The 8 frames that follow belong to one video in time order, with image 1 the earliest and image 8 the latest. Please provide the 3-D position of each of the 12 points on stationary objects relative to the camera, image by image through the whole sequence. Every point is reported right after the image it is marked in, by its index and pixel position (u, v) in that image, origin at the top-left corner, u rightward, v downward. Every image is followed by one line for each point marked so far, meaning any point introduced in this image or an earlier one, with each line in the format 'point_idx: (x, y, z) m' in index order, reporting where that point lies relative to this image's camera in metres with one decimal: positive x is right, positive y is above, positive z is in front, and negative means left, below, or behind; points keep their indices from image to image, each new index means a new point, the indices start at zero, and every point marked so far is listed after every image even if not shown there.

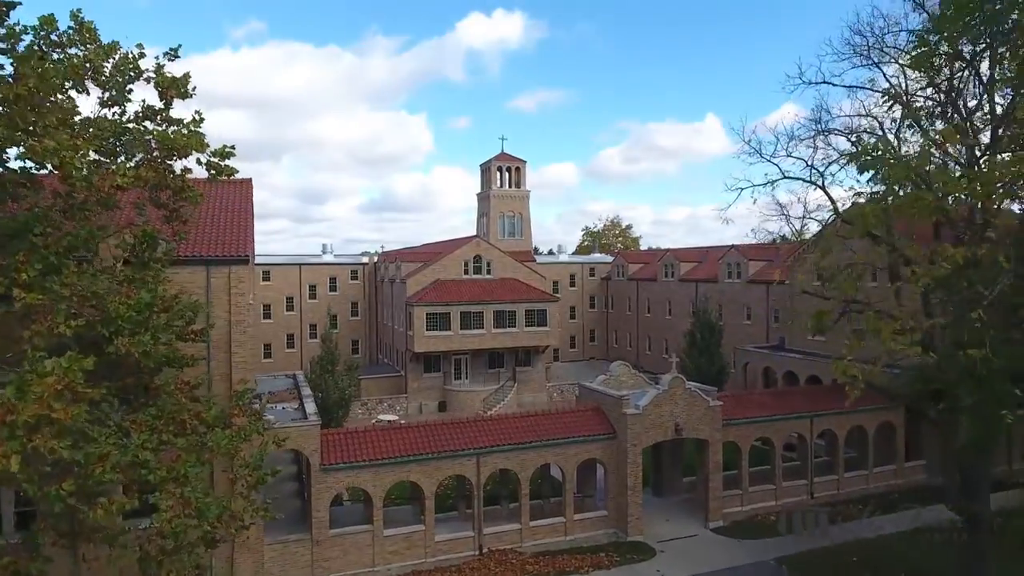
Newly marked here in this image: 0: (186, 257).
0: (-10.0, +1.0, +18.1) m
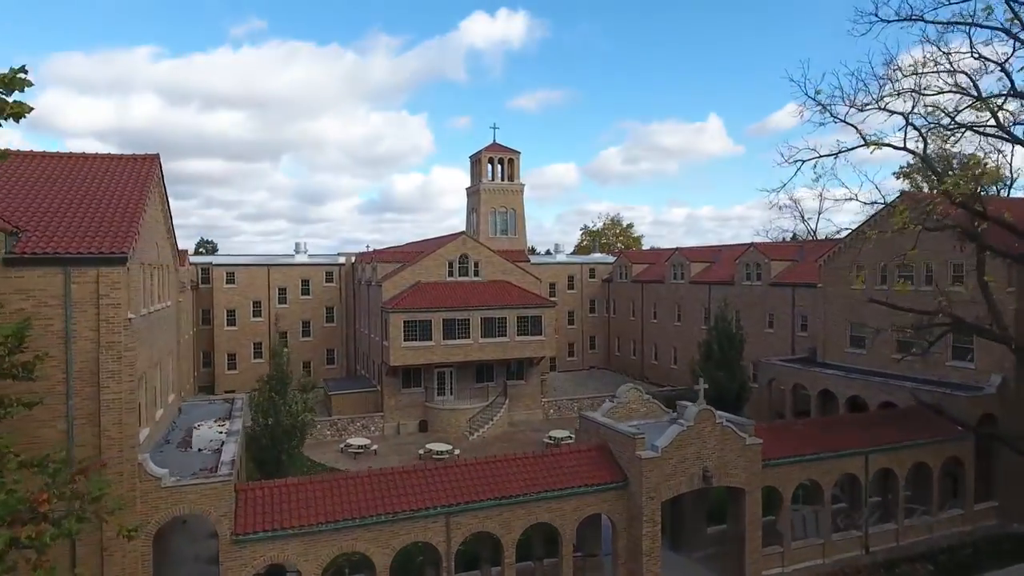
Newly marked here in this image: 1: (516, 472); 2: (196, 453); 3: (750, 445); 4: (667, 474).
0: (-10.5, +0.7, +13.0) m
1: (+0.1, -5.4, +17.5) m
2: (-9.3, -4.9, +17.4) m
3: (+7.5, -4.9, +18.5) m
4: (+4.6, -5.5, +17.5) m
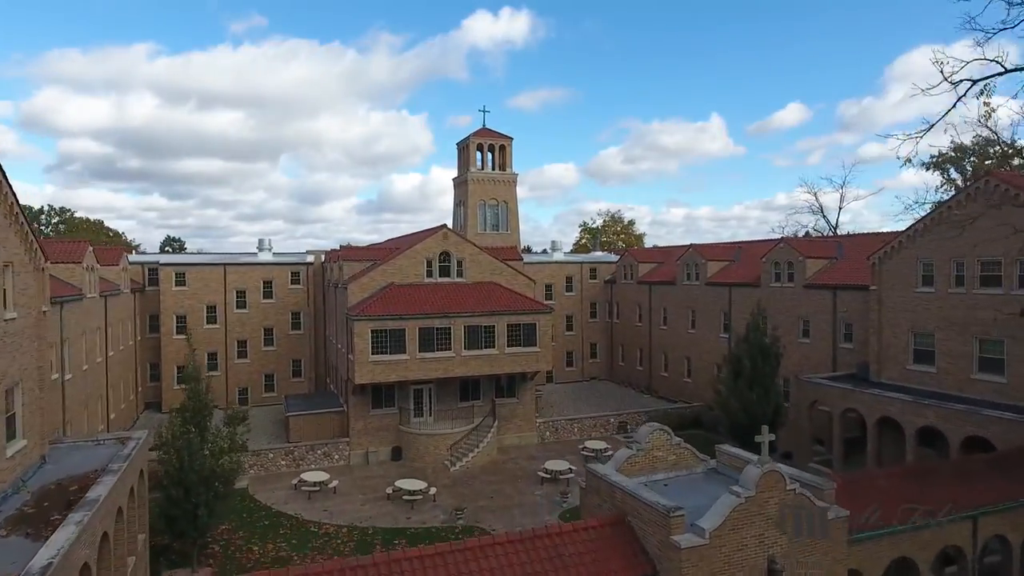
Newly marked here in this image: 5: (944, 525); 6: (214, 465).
0: (-11.0, +0.6, +7.3) m
1: (-0.4, -5.6, +11.8) m
2: (-9.9, -5.0, +11.7) m
3: (+7.0, -5.1, +12.9) m
4: (+4.1, -5.7, +11.8) m
5: (+11.1, -6.1, +15.3) m
6: (-9.9, -5.9, +19.8) m
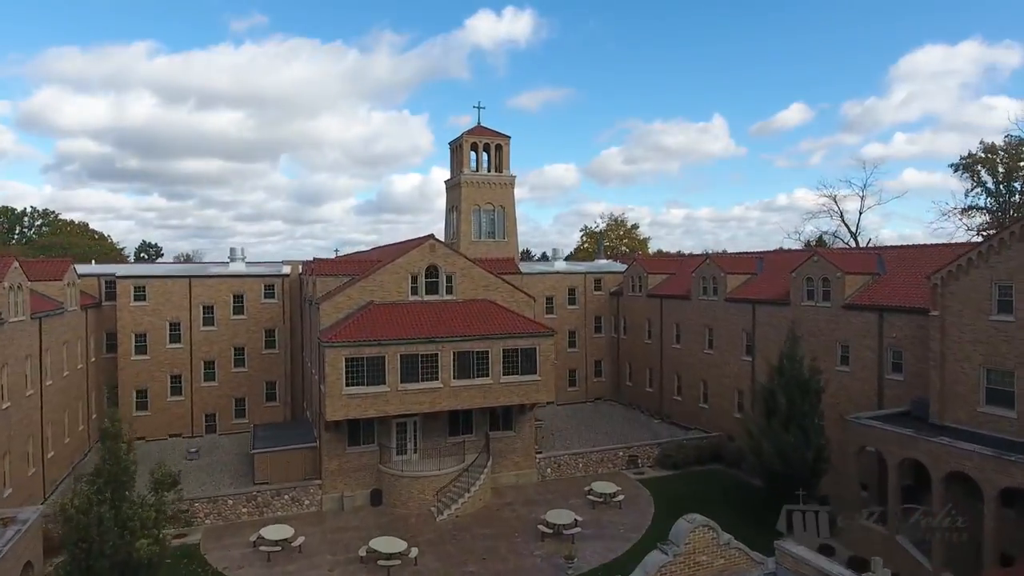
0: (-11.2, -0.3, +3.2) m
1: (-0.6, -6.5, +7.7) m
2: (-10.0, -5.9, +7.6) m
3: (+6.8, -6.0, +8.9) m
4: (+3.9, -6.6, +7.8) m
5: (+10.9, -7.1, +11.3) m
6: (-10.1, -6.8, +15.7) m
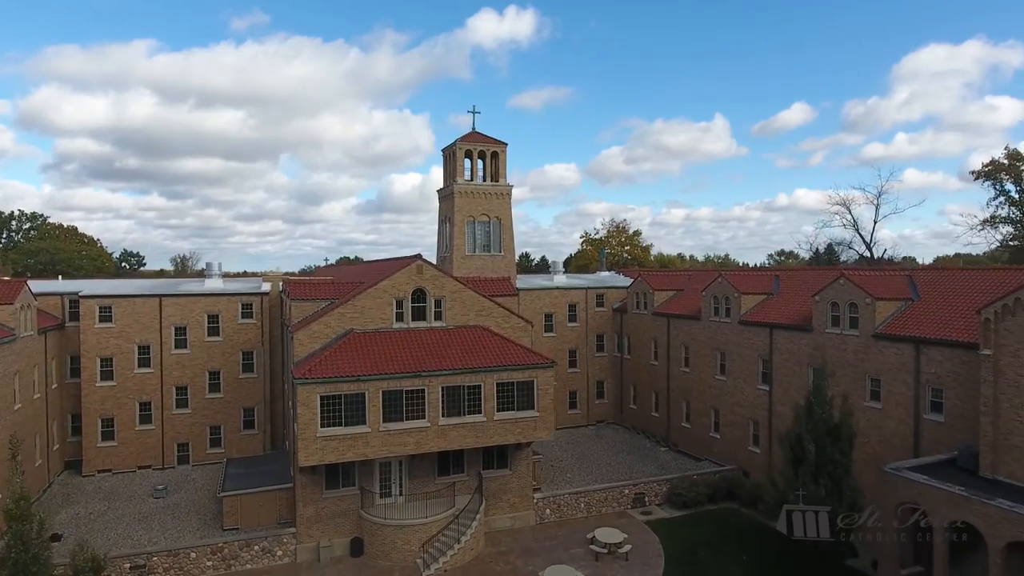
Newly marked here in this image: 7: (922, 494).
0: (-11.4, -1.5, +0.5) m
1: (-0.8, -7.7, +5.1) m
2: (-10.2, -7.1, +5.0) m
3: (+6.6, -7.2, +6.2) m
4: (+3.7, -7.8, +5.1) m
5: (+10.7, -8.3, +8.6) m
6: (-10.3, -8.0, +13.0) m
7: (+13.5, -6.8, +19.4) m
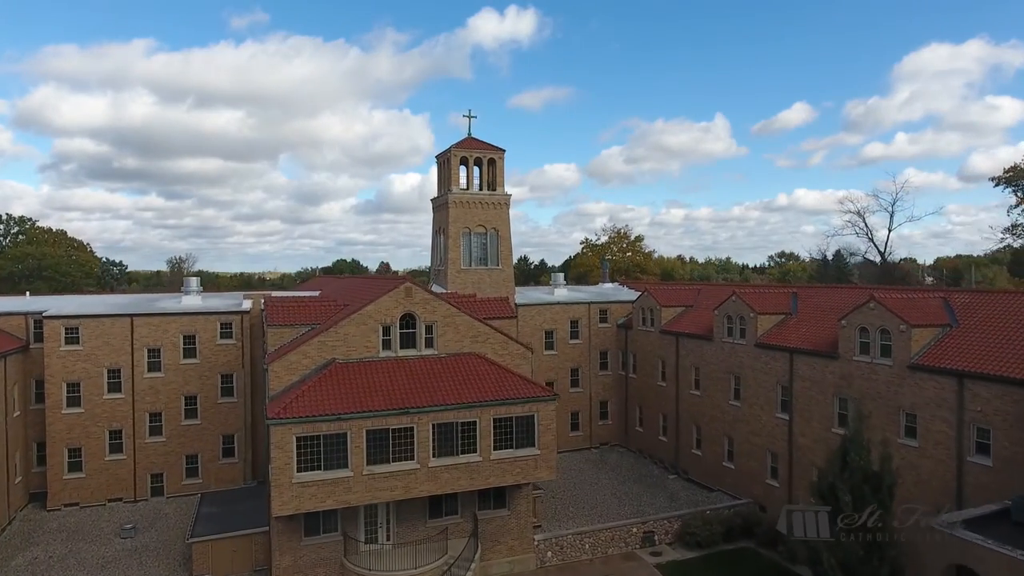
0: (-11.4, -2.5, -1.8) m
1: (-0.8, -8.7, +2.7) m
2: (-10.3, -8.1, +2.6) m
3: (+6.5, -8.2, +3.8) m
4: (+3.7, -8.8, +2.8) m
5: (+10.6, -9.2, +6.3) m
6: (-10.4, -9.0, +10.7) m
7: (+13.4, -7.7, +17.1) m
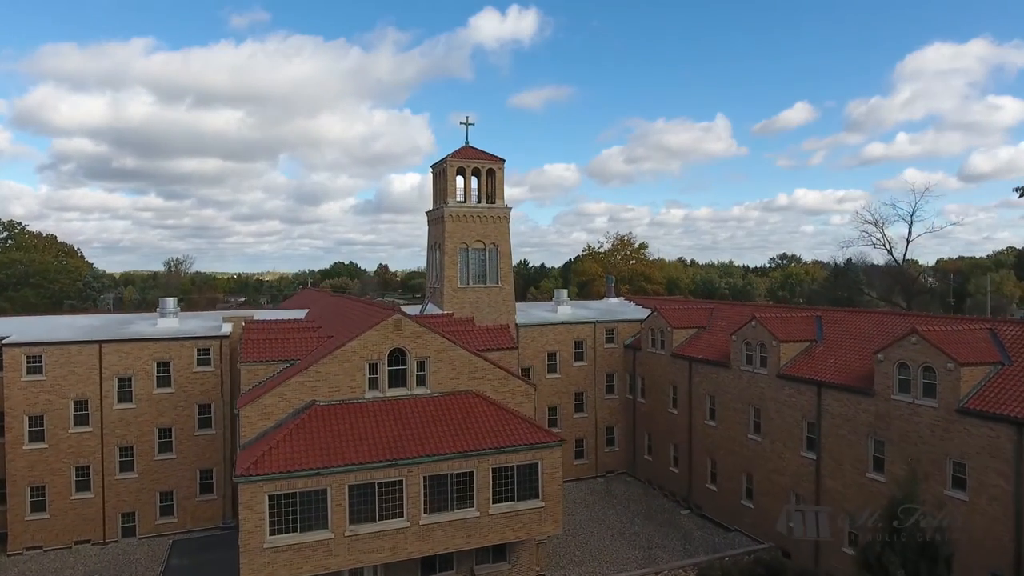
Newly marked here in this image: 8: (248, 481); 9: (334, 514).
0: (-11.4, -3.7, -4.3) m
1: (-0.7, -9.8, +0.3) m
2: (-10.2, -9.3, +0.2) m
3: (+6.6, -9.3, +1.4) m
4: (+3.7, -9.9, +0.3) m
5: (+10.7, -10.4, +3.8) m
6: (-10.3, -10.2, +8.2) m
7: (+13.5, -8.9, +14.7) m
8: (-8.0, -5.8, +17.9) m
9: (-5.6, -7.1, +18.7) m
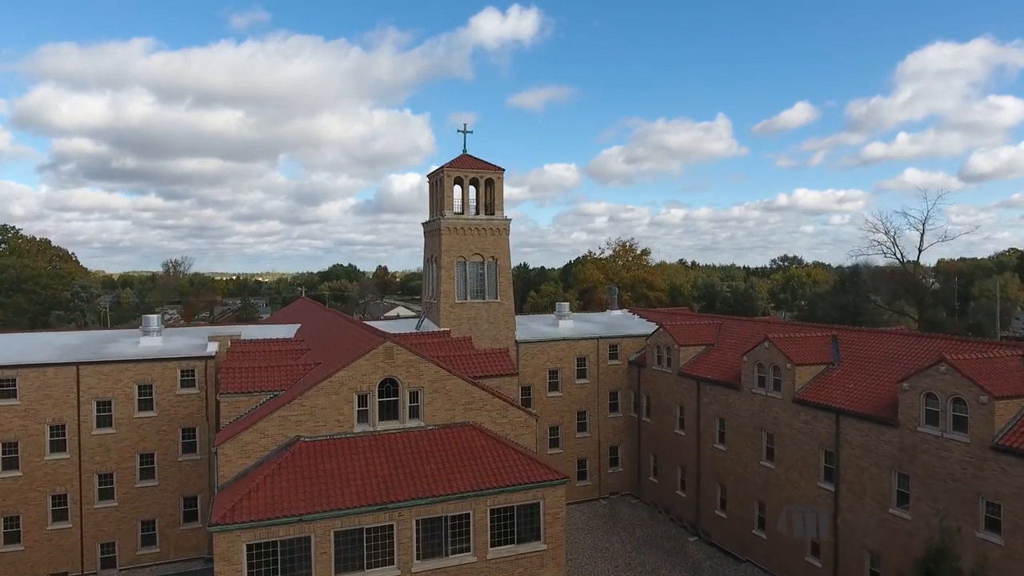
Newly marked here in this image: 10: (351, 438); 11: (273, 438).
0: (-11.4, -4.6, -5.7) m
1: (-0.8, -10.7, -1.2) m
2: (-10.2, -10.2, -1.3) m
3: (+6.6, -10.2, -0.1) m
4: (+3.7, -10.8, -1.1) m
5: (+10.7, -11.3, +2.4) m
6: (-10.3, -11.1, +6.8) m
7: (+13.5, -9.8, +13.2) m
8: (-8.0, -6.7, +16.4) m
9: (-5.6, -8.0, +17.2) m
10: (-5.4, -4.9, +19.7) m
11: (-7.7, -4.8, +19.0) m
